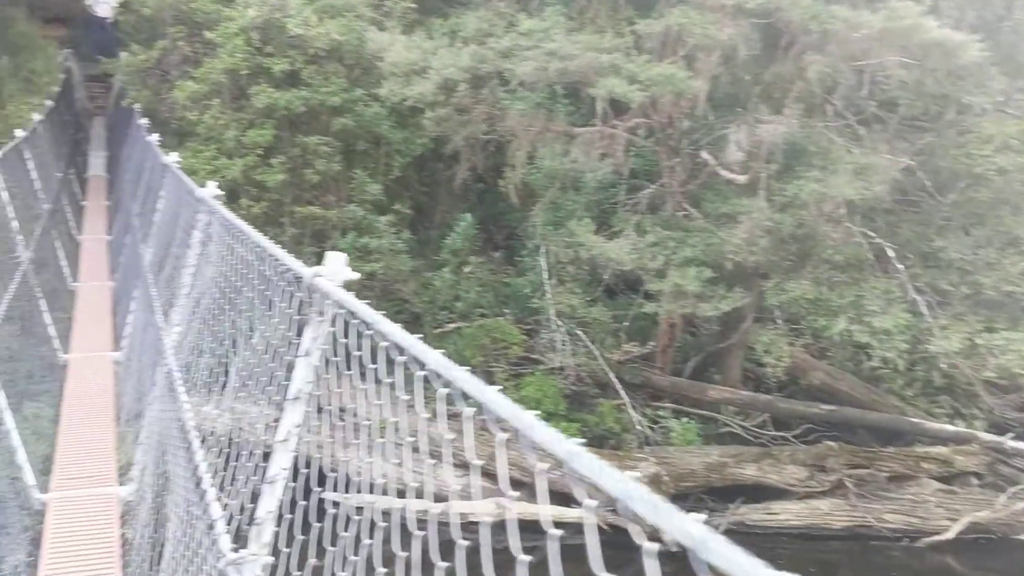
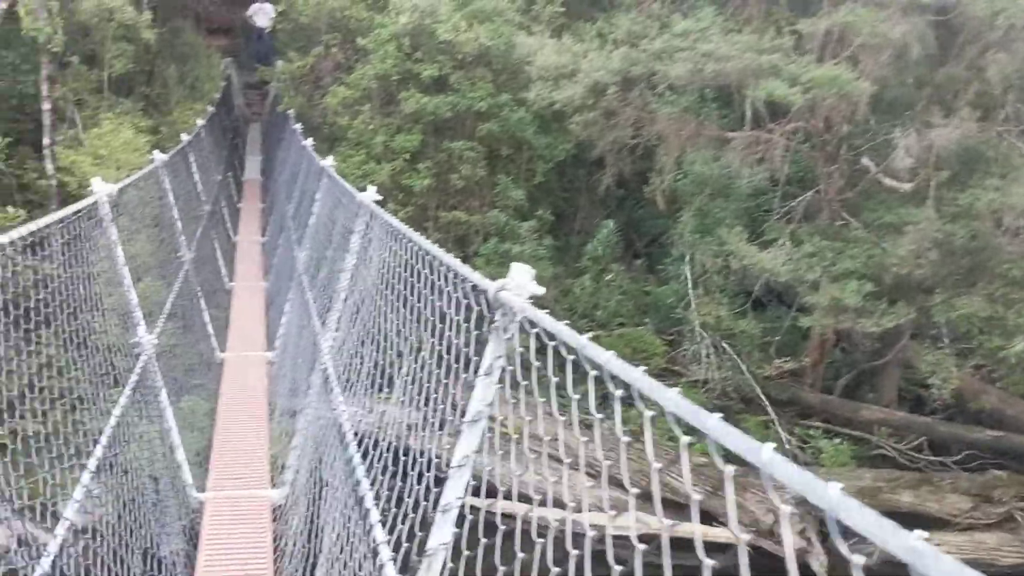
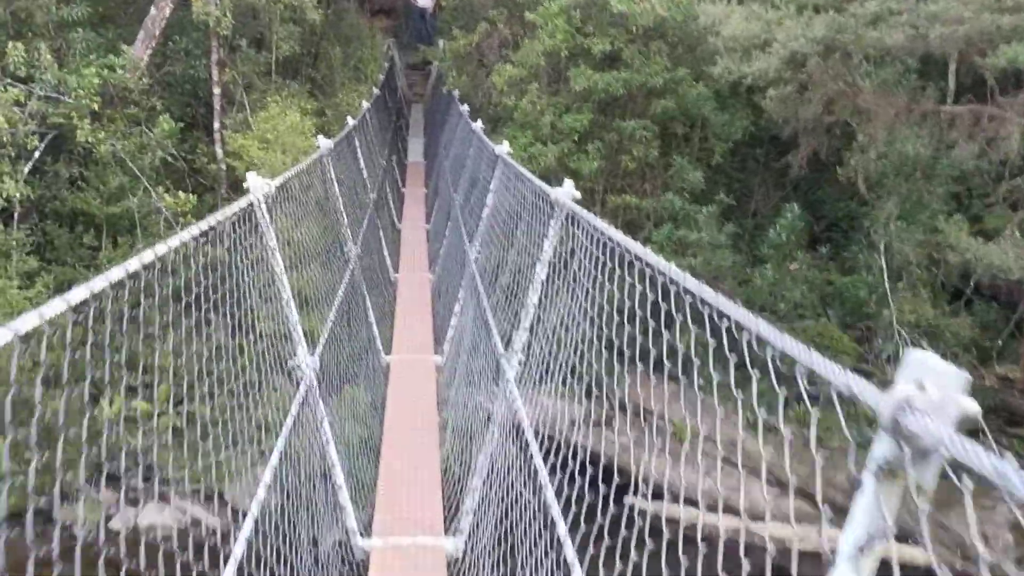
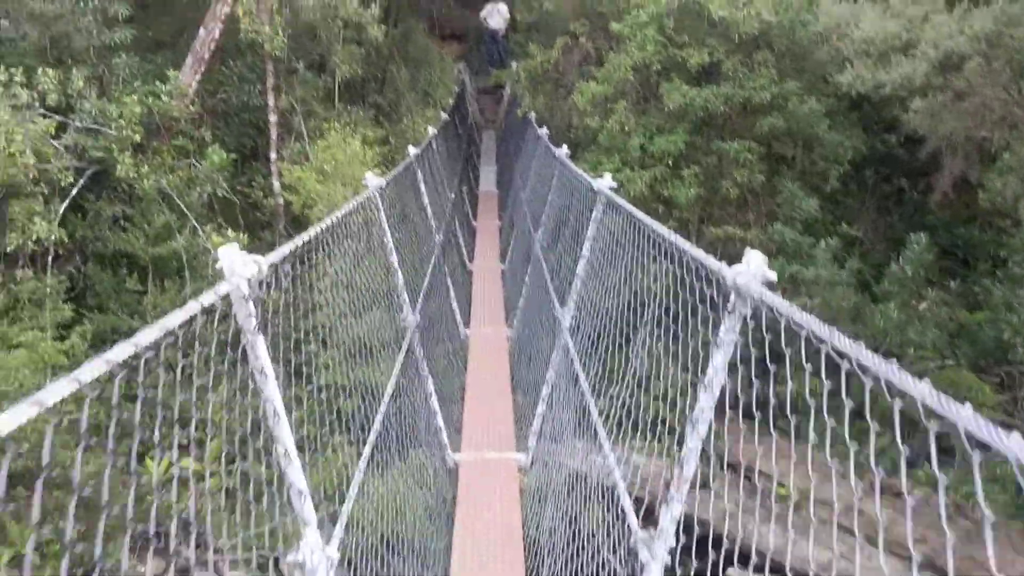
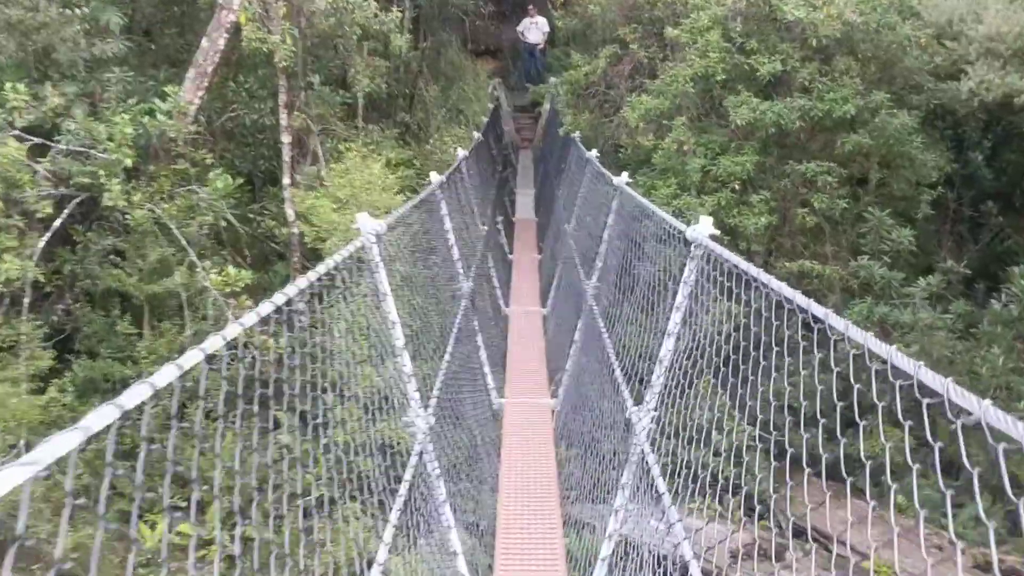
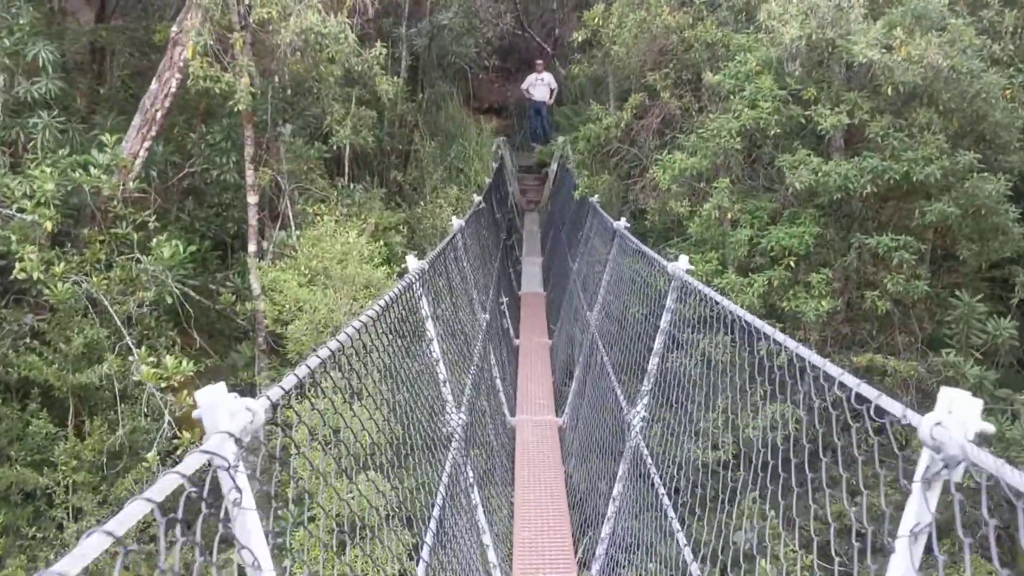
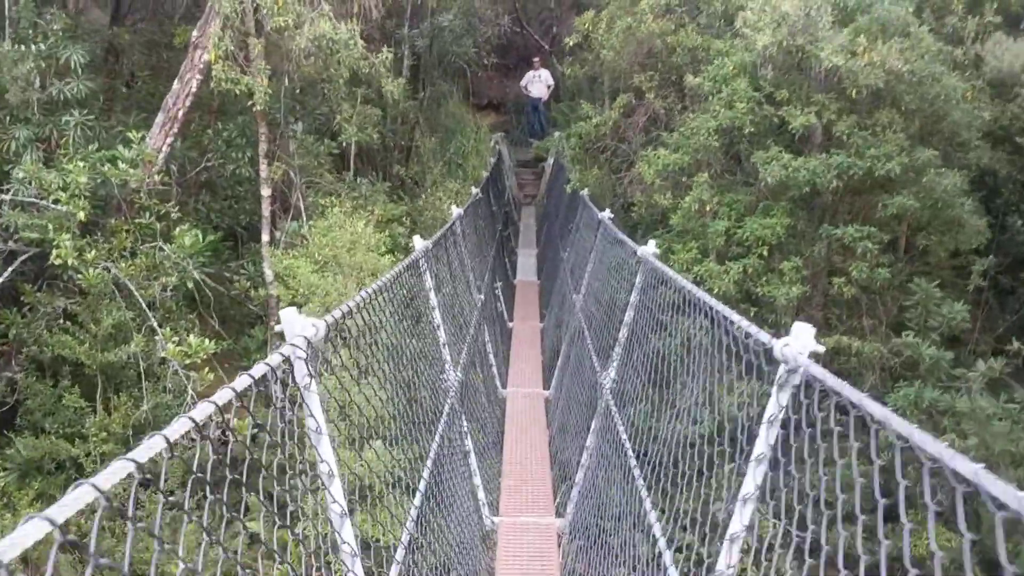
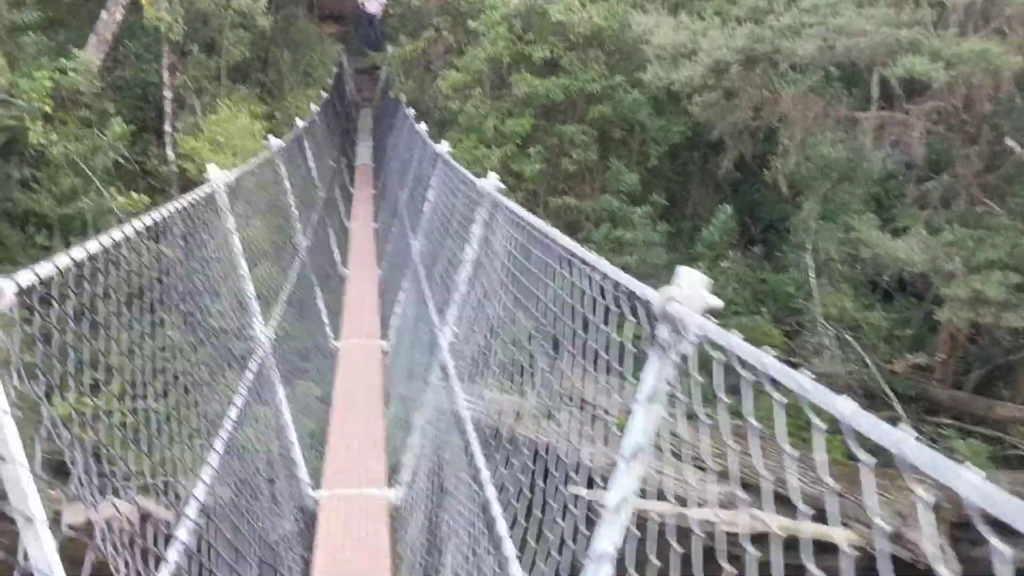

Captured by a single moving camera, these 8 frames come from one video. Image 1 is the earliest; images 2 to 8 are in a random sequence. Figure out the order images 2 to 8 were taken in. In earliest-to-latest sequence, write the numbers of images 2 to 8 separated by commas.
2, 8, 3, 4, 5, 7, 6
